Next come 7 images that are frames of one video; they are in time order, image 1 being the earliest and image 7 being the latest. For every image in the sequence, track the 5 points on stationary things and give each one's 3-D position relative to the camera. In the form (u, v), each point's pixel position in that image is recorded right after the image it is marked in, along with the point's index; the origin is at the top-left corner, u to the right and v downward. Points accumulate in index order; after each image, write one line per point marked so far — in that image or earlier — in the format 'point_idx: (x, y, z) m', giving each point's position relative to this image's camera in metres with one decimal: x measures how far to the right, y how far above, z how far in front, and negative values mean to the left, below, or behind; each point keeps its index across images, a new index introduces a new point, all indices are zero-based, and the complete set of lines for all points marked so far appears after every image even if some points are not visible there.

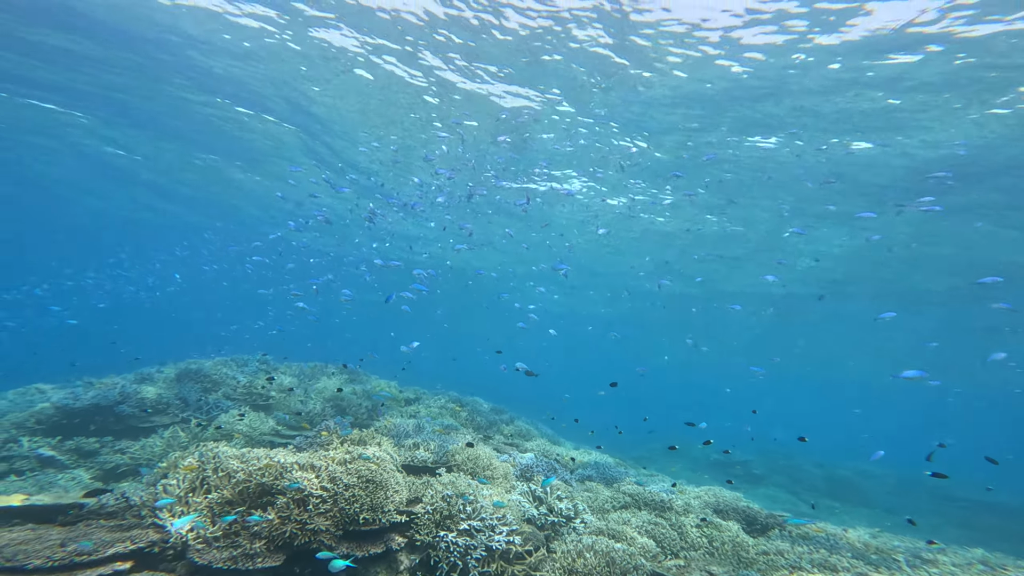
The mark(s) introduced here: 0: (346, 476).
0: (-2.2, -2.5, +5.3) m
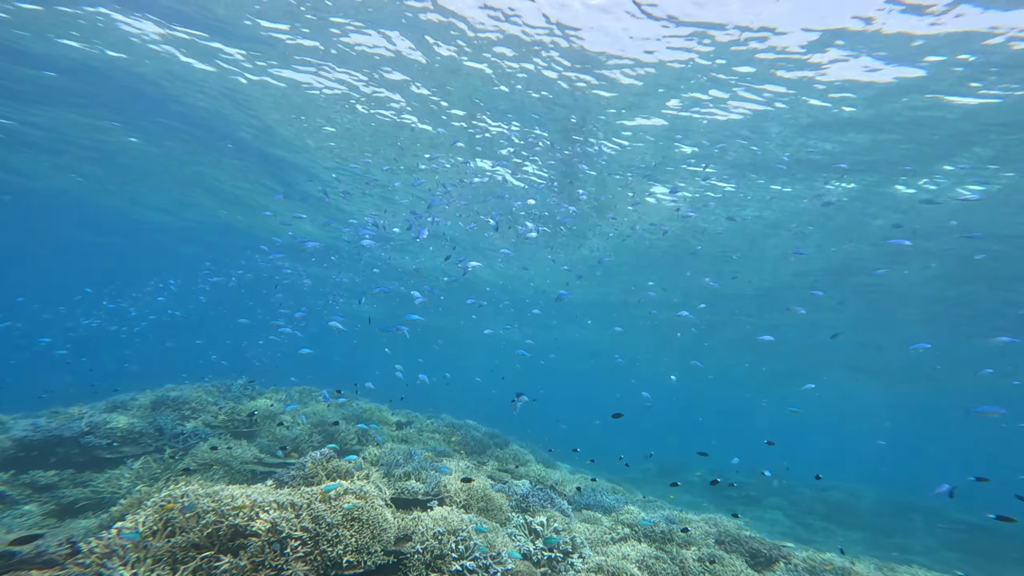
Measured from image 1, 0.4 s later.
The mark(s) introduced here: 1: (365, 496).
0: (-2.3, -2.8, +5.0) m
1: (-2.1, -2.9, +5.6) m
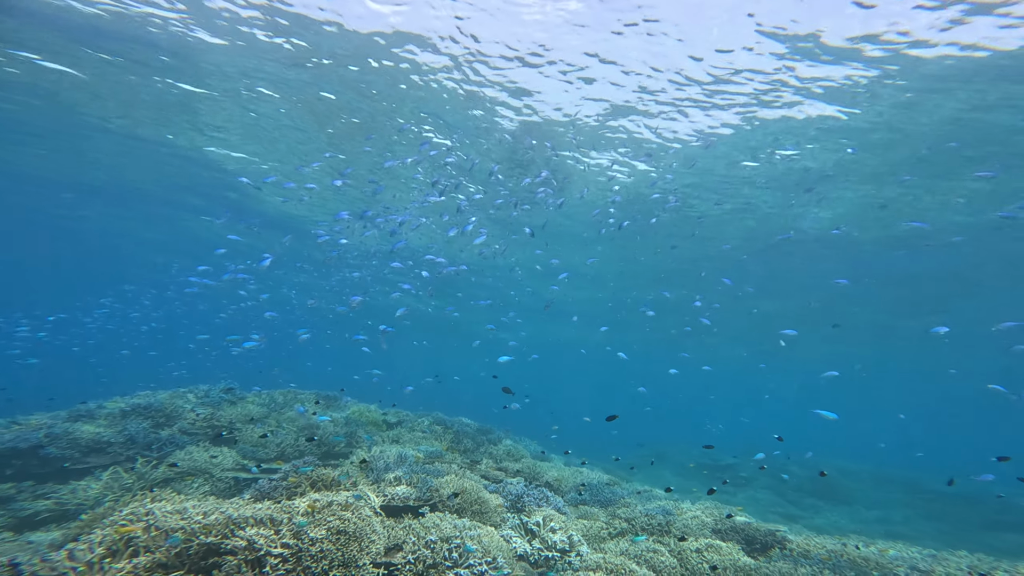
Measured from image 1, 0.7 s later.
0: (-2.3, -2.9, +4.8) m
1: (-2.1, -2.9, +5.4) m
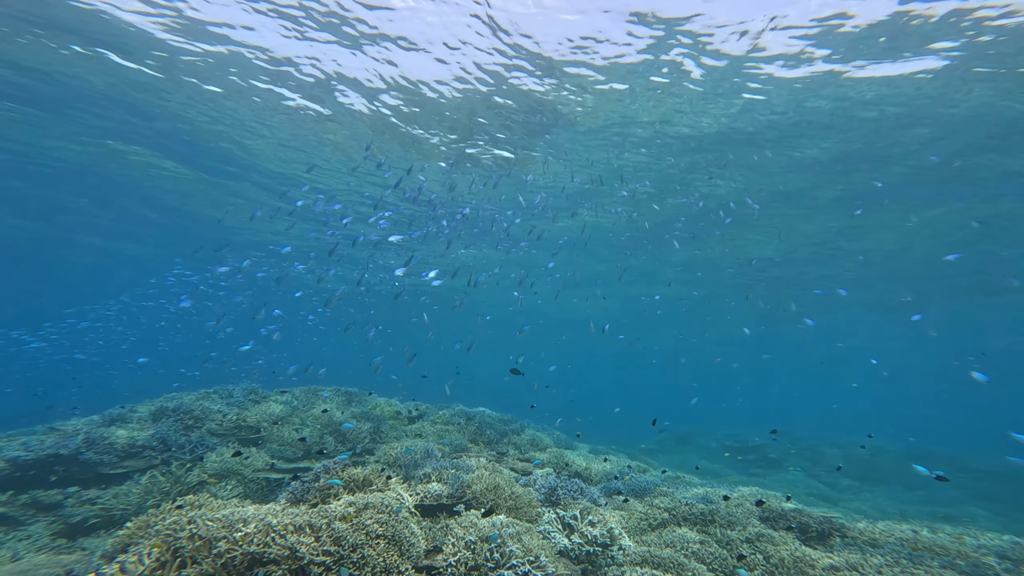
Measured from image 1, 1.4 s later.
0: (-1.8, -2.8, +4.6) m
1: (-1.6, -2.9, +5.2) m
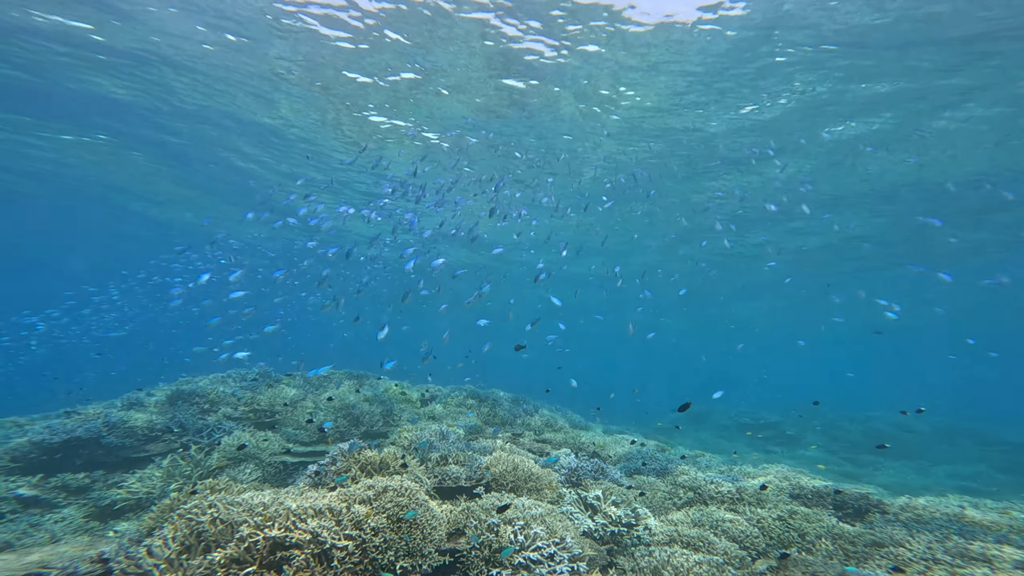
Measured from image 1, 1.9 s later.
0: (-1.6, -2.6, +4.5) m
1: (-1.3, -2.6, +5.1) m
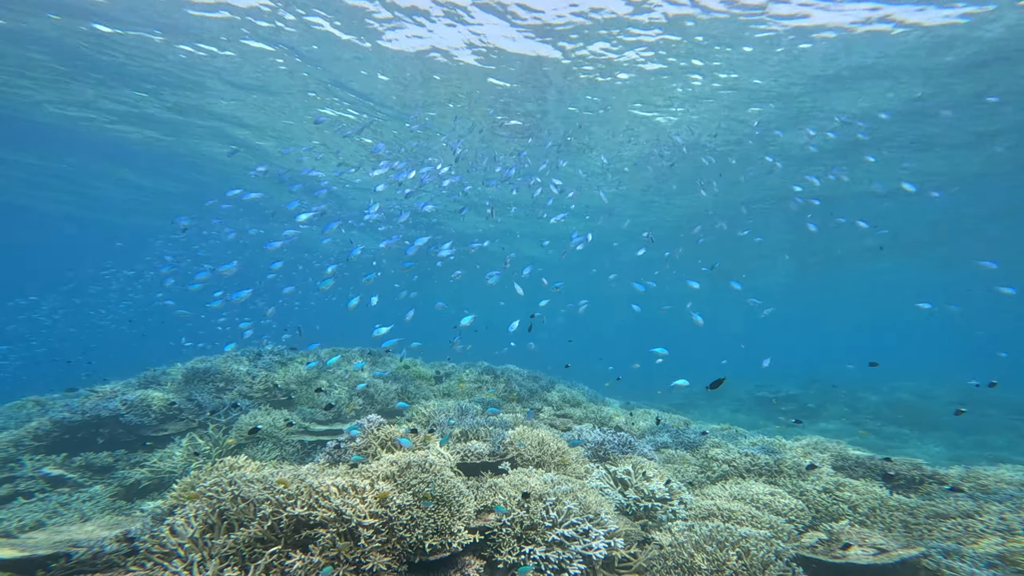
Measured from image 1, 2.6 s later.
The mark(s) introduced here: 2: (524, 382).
0: (-1.2, -2.2, +4.3) m
1: (-1.0, -2.2, +4.9) m
2: (+0.4, -3.2, +13.8) m
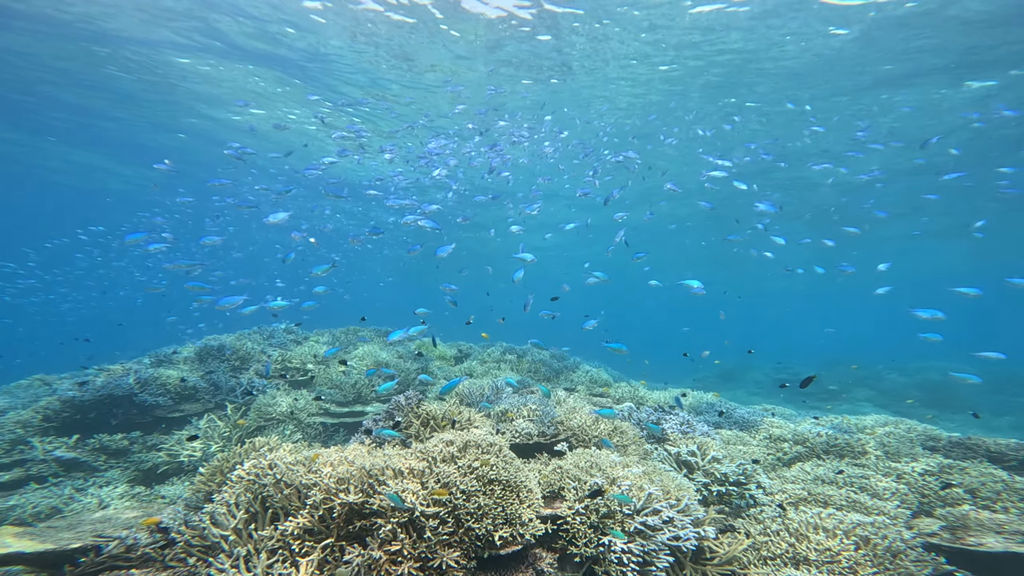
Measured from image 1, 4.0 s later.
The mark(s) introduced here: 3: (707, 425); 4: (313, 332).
0: (-0.5, -1.8, +3.8) m
1: (-0.2, -1.8, +4.4) m
2: (+1.1, -2.4, +13.4) m
3: (+3.1, -2.2, +6.5) m
4: (-7.6, -1.8, +15.1) m
